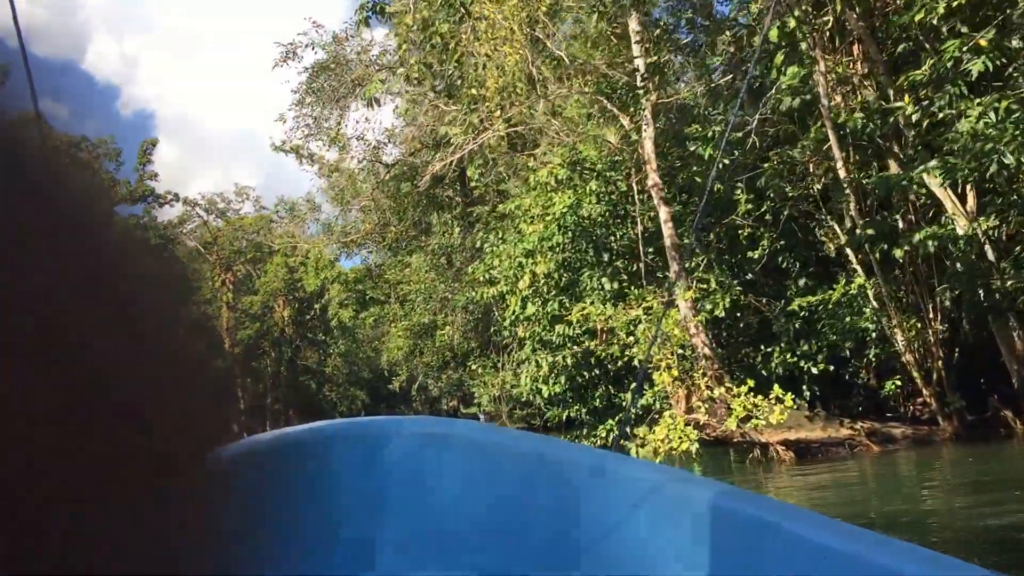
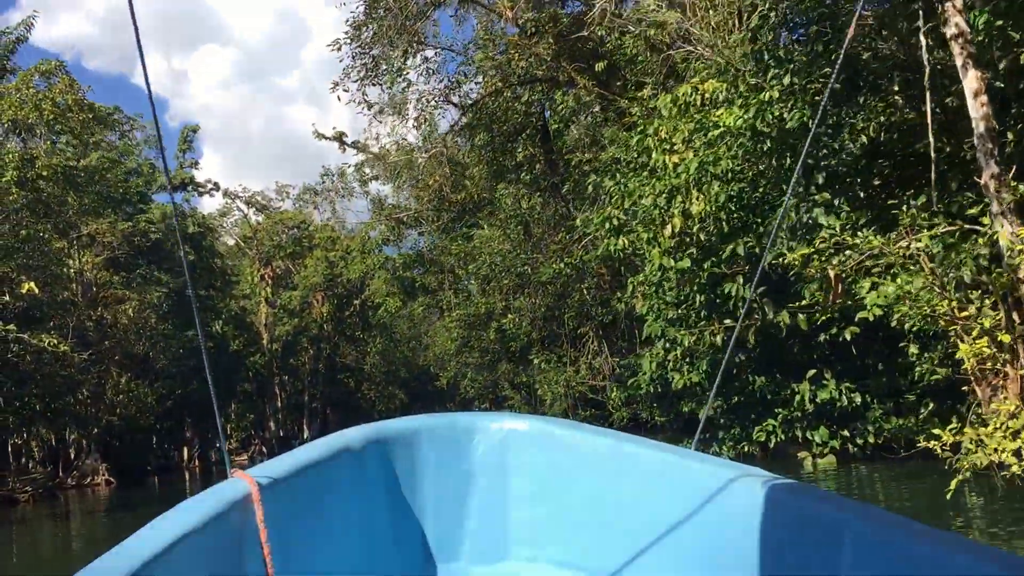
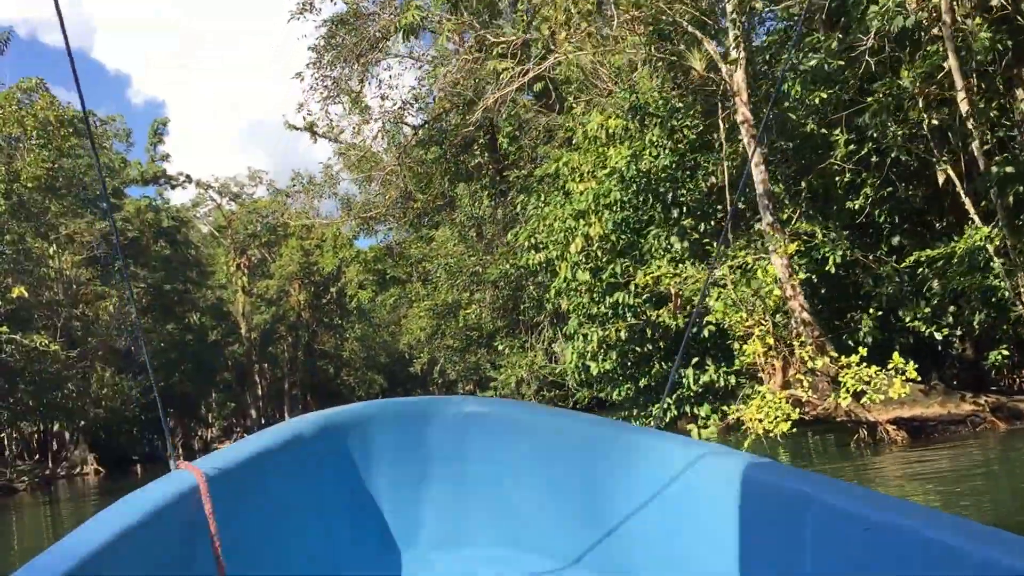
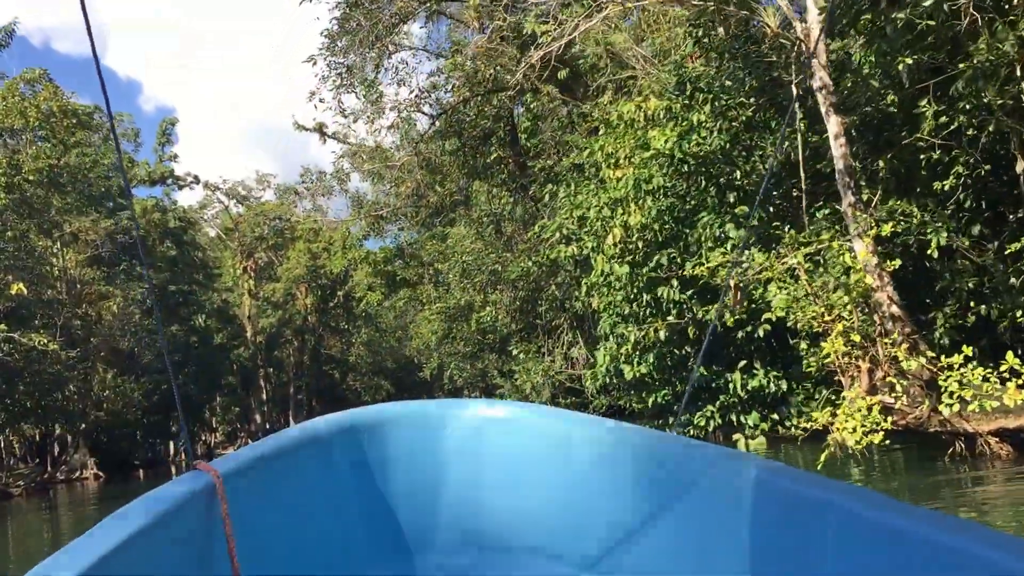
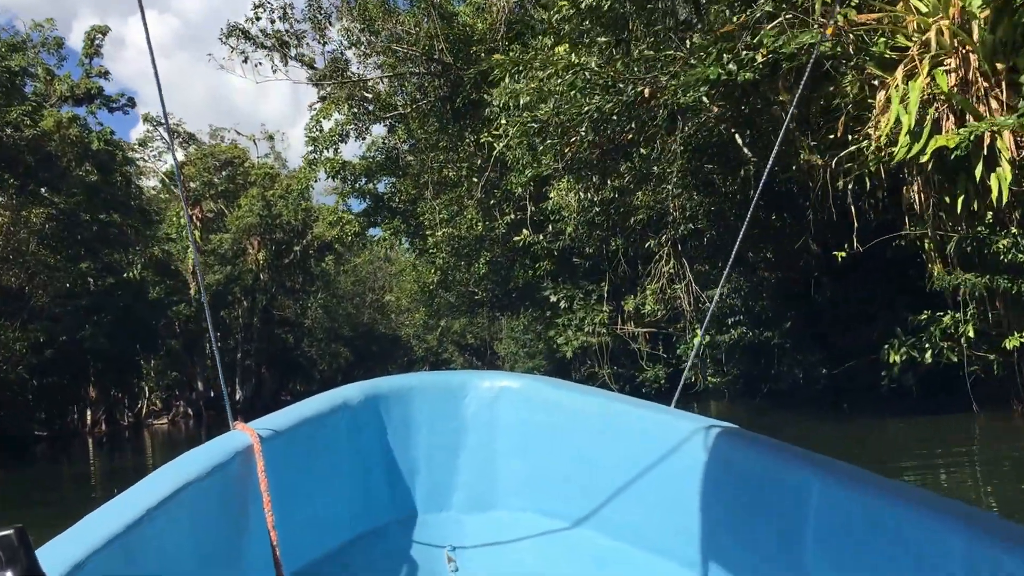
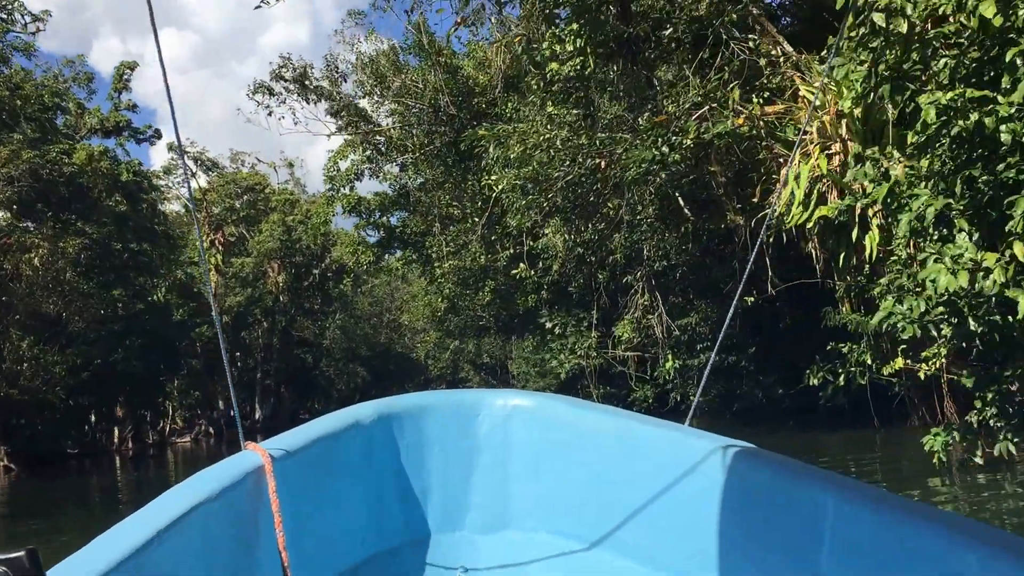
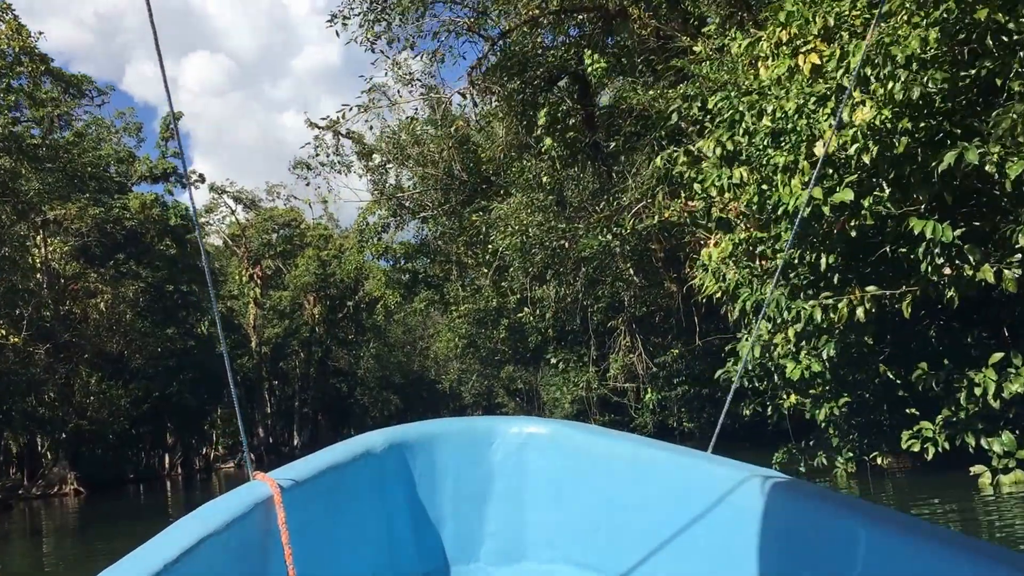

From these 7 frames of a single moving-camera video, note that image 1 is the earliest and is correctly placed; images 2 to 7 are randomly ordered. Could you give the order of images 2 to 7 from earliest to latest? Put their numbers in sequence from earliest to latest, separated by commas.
3, 4, 2, 7, 6, 5
